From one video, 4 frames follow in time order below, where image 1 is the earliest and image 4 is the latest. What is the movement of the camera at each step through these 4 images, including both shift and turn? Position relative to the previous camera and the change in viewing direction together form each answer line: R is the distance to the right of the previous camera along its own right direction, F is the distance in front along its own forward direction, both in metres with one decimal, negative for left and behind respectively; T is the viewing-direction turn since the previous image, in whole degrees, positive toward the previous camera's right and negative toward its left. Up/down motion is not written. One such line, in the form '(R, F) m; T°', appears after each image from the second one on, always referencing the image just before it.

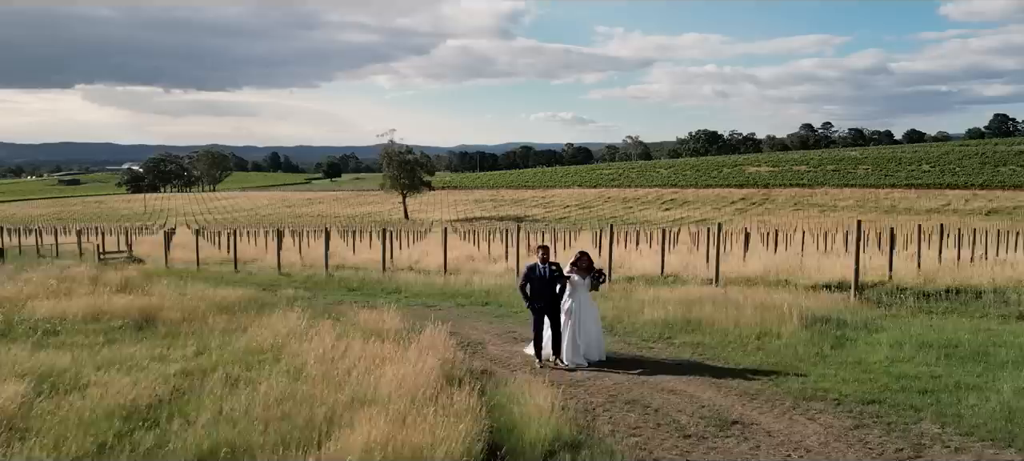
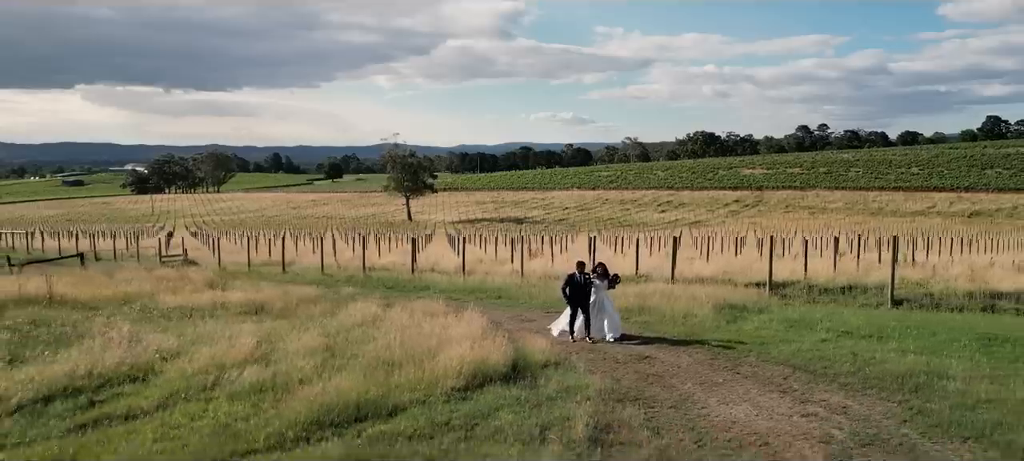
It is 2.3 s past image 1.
(-0.2, -4.5) m; 0°
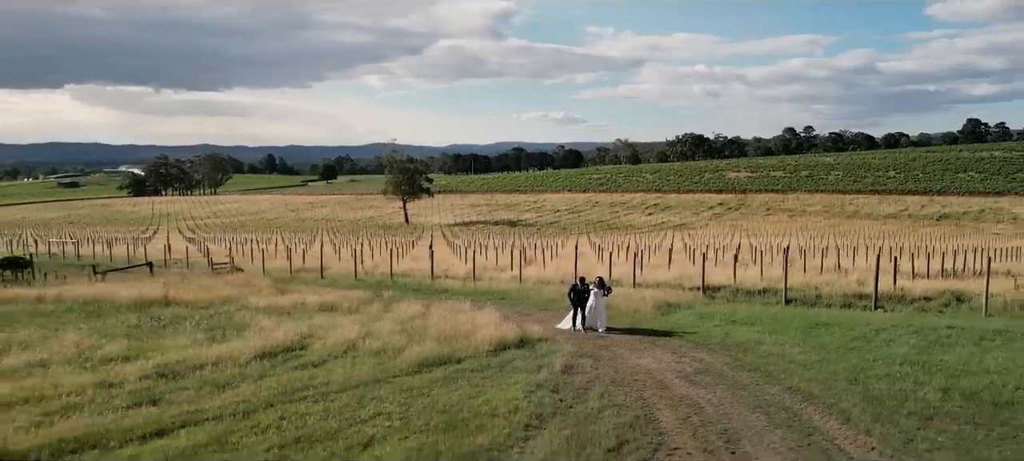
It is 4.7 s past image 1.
(-0.3, -6.0) m; +1°
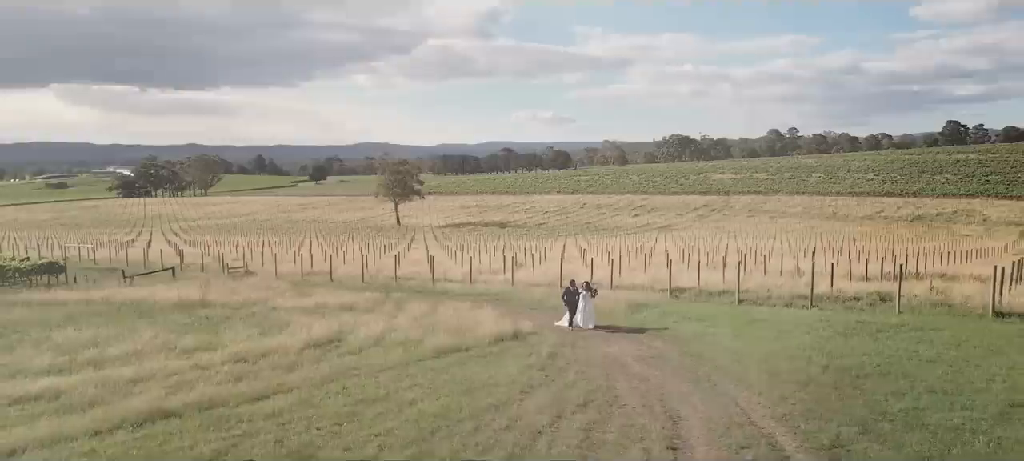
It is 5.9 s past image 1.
(-0.2, -3.6) m; +1°
